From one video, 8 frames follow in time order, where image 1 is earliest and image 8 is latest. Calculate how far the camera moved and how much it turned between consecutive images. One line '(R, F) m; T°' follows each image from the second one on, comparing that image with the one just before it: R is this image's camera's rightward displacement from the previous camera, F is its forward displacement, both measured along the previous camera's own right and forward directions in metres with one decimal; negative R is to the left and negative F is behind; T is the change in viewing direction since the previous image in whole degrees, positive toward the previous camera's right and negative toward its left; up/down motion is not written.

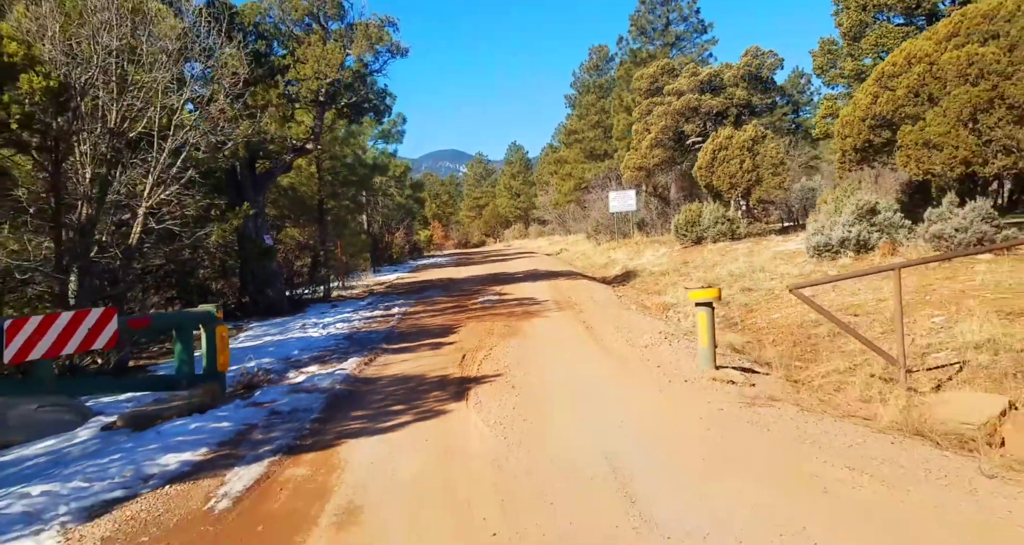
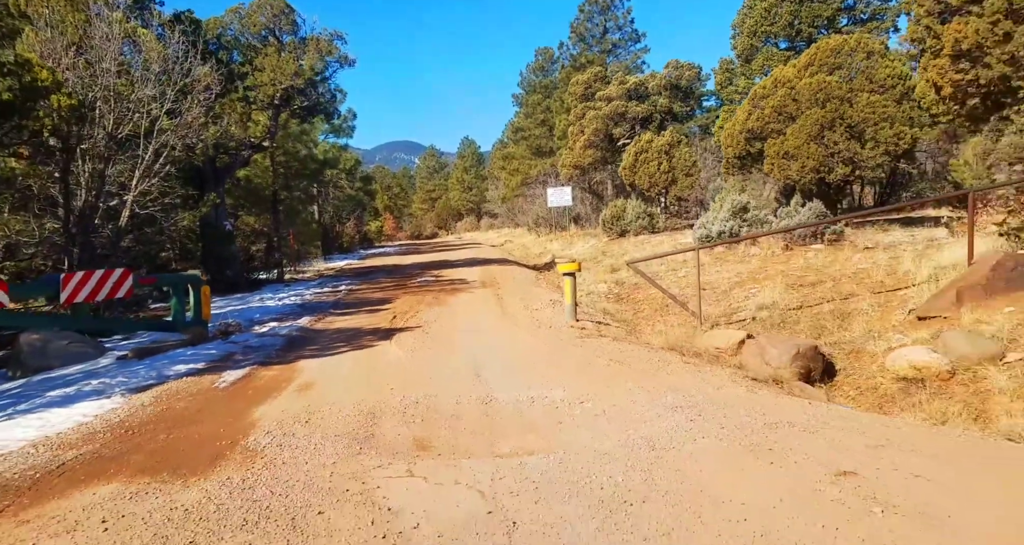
(+0.6, -2.9) m; +4°
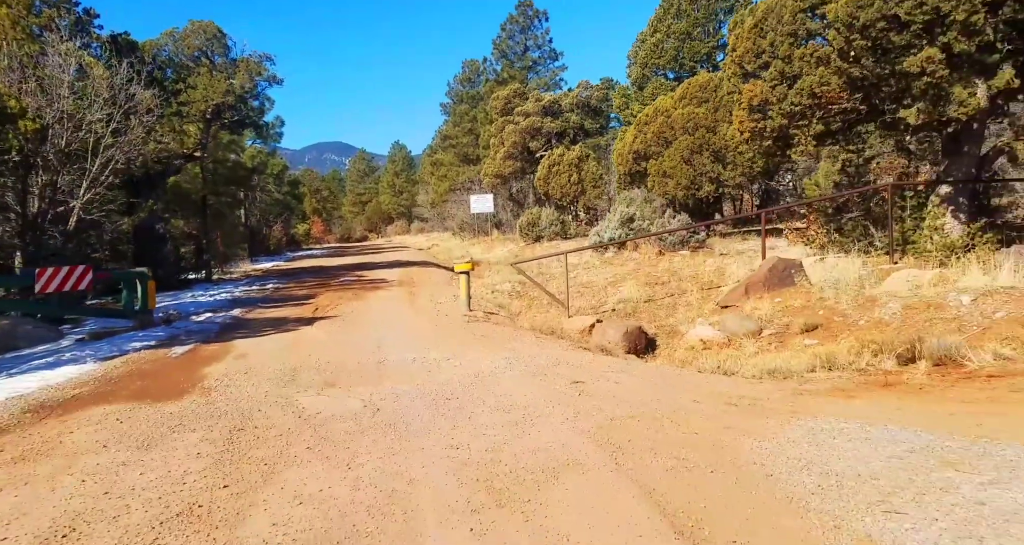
(+0.5, -2.4) m; +6°
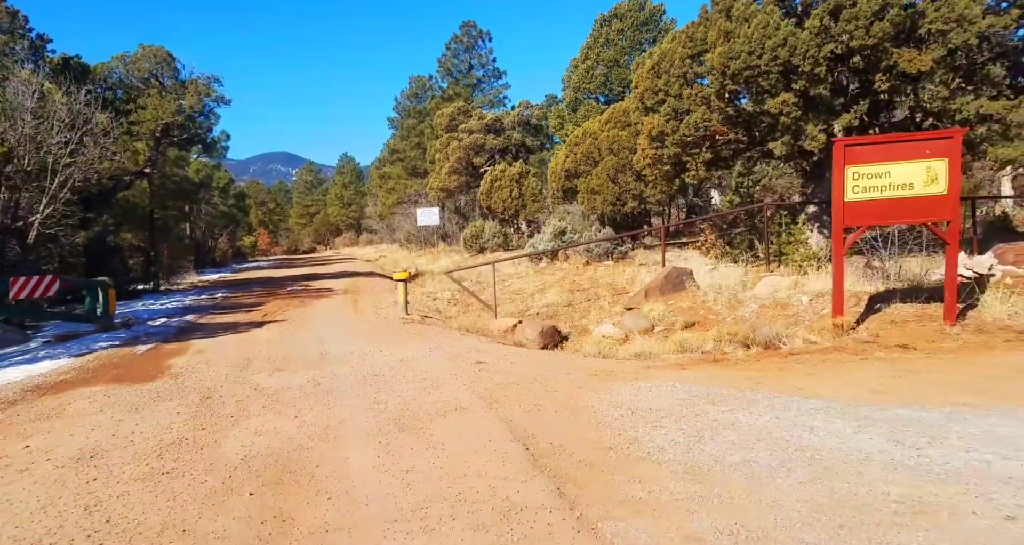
(+0.4, -1.6) m; +4°
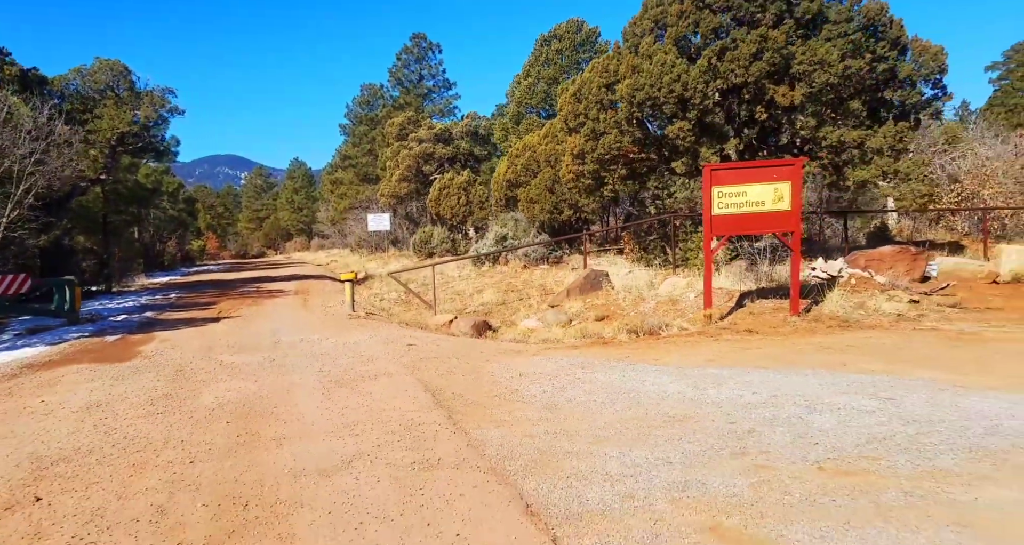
(+0.4, -1.7) m; +4°
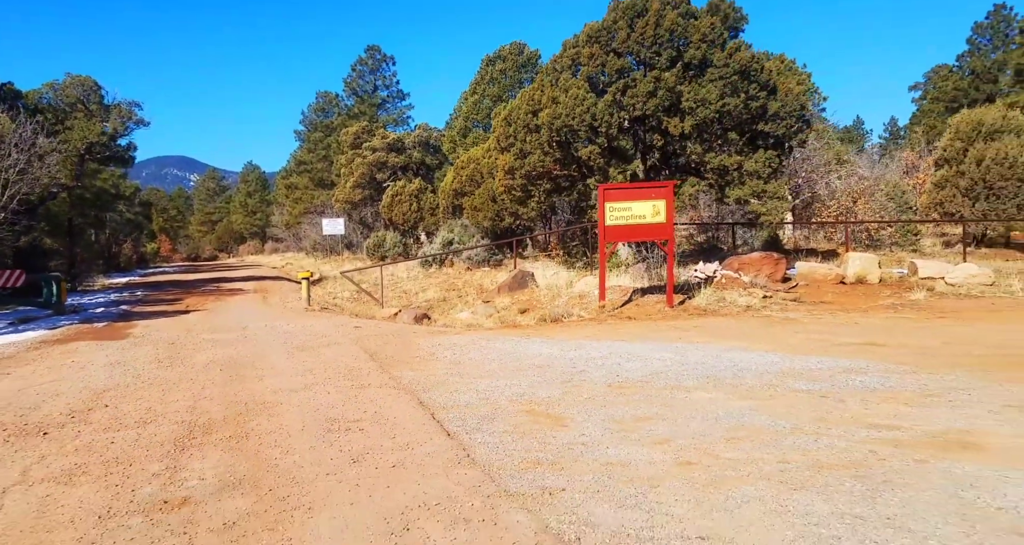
(+0.5, -2.4) m; +4°
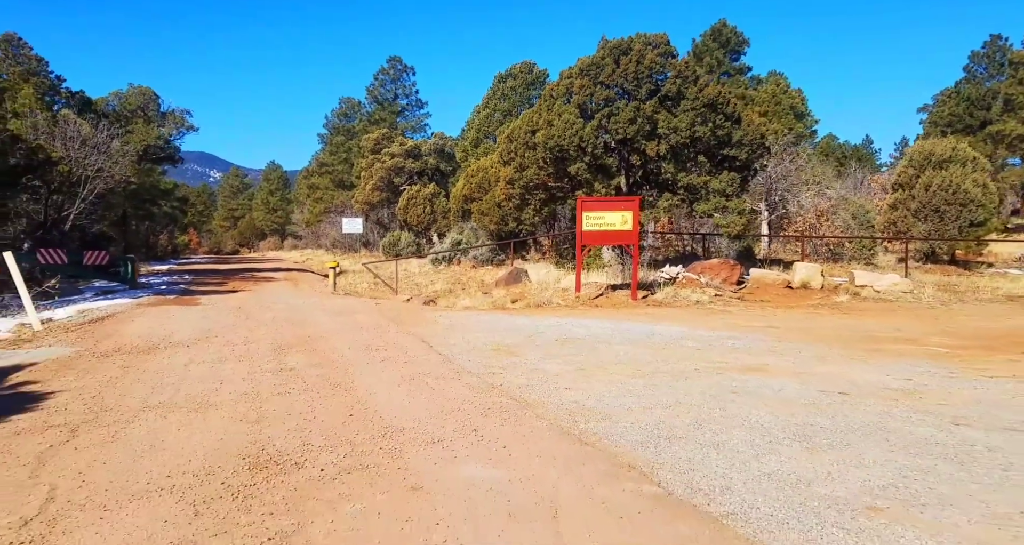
(+0.4, -2.8) m; -1°
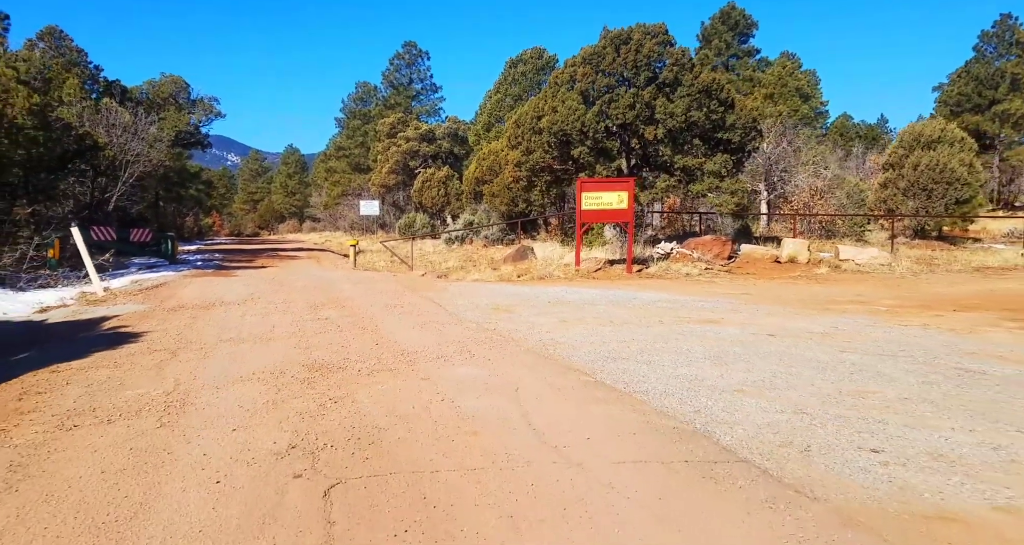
(+0.3, -1.4) m; -1°
